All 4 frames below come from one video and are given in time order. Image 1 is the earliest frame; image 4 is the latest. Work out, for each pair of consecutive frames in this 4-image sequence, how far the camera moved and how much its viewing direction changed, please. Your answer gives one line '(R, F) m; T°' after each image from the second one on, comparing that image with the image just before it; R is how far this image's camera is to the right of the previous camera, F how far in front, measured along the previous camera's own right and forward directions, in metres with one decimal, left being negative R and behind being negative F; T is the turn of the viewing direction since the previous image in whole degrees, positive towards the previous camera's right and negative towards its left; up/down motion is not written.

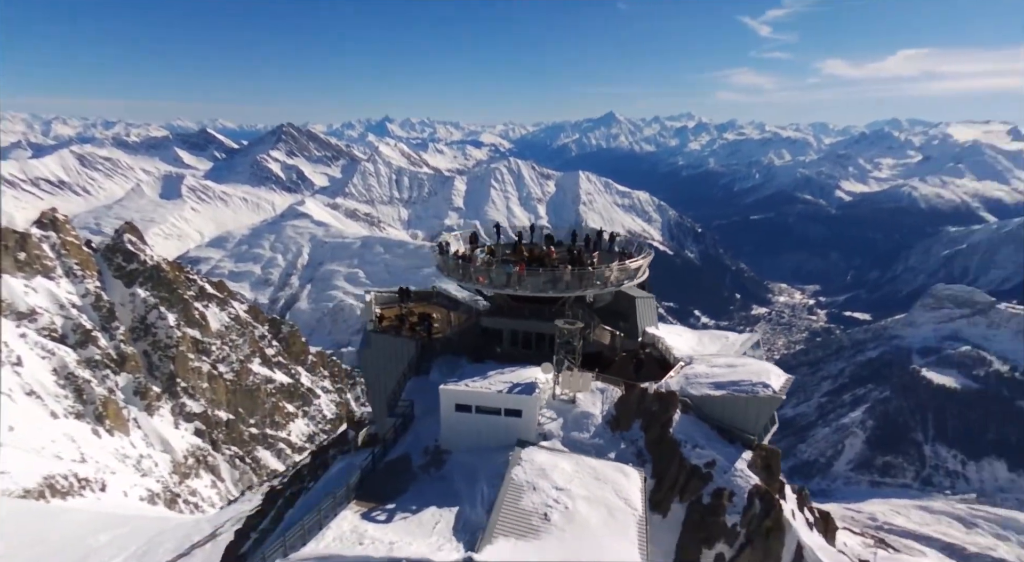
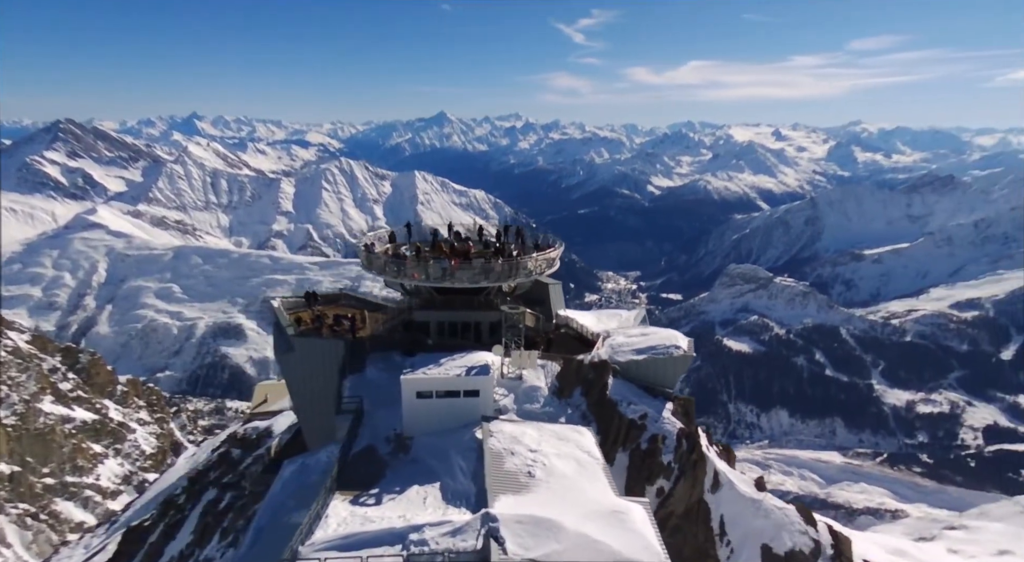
(-4.0, -1.6) m; +16°
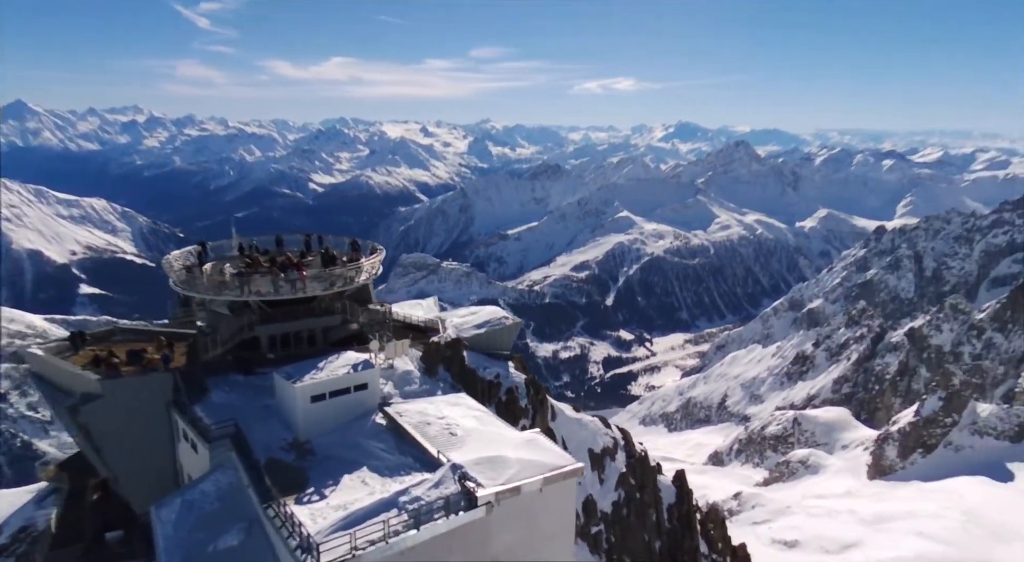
(-8.2, -2.0) m; +31°
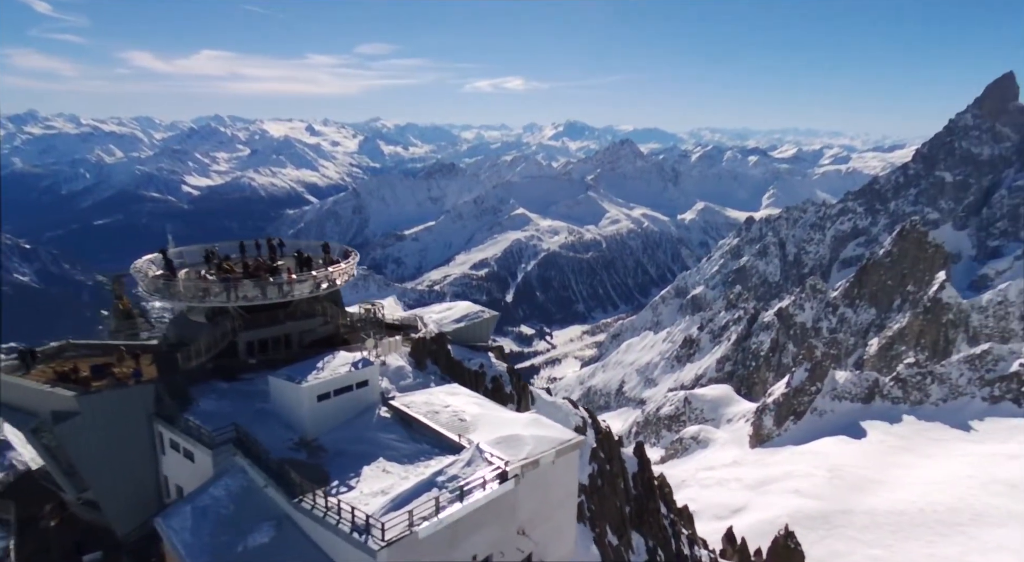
(-4.1, -1.3) m; +10°
